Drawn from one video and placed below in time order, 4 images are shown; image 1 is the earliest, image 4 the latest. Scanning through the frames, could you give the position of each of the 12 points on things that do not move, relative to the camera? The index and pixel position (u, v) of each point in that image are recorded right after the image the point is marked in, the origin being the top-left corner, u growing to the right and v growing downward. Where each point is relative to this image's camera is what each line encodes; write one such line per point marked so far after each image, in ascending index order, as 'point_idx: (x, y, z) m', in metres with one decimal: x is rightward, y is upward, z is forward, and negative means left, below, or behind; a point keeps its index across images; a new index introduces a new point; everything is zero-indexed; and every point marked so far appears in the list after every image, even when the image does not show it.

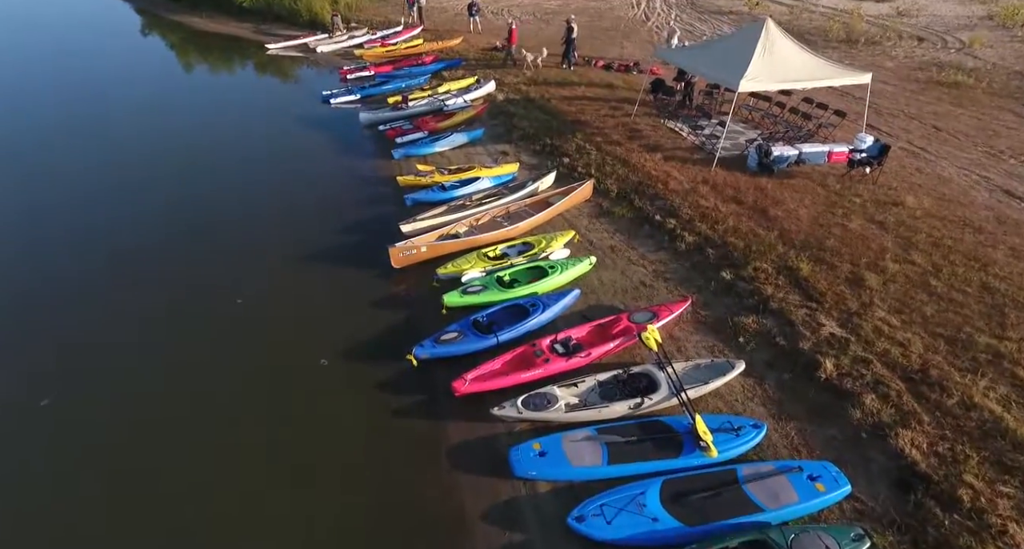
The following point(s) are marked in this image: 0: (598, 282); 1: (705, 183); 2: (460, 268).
0: (+2.0, -0.2, +13.2) m
1: (+5.7, +2.7, +16.6) m
2: (-1.2, +0.1, +13.3) m
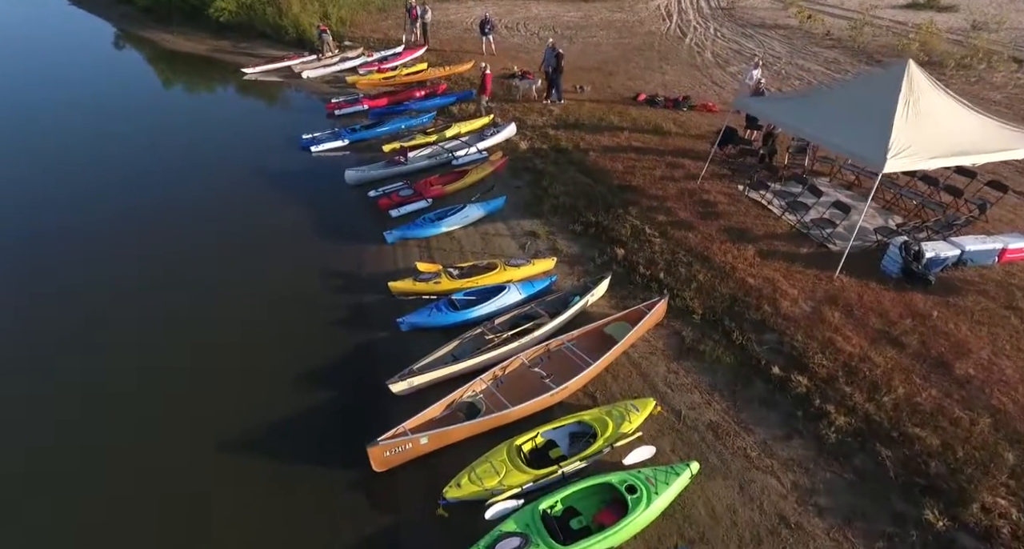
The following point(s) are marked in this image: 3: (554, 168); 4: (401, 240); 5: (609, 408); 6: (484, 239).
0: (+2.8, -3.4, +8.1) m
1: (+6.5, -0.6, +11.4) m
2: (-0.5, -3.1, +8.2) m
3: (+1.3, +3.4, +18.1) m
4: (-3.0, +0.9, +15.5) m
5: (+1.6, -2.3, +9.5) m
6: (-0.8, +1.0, +15.3) m
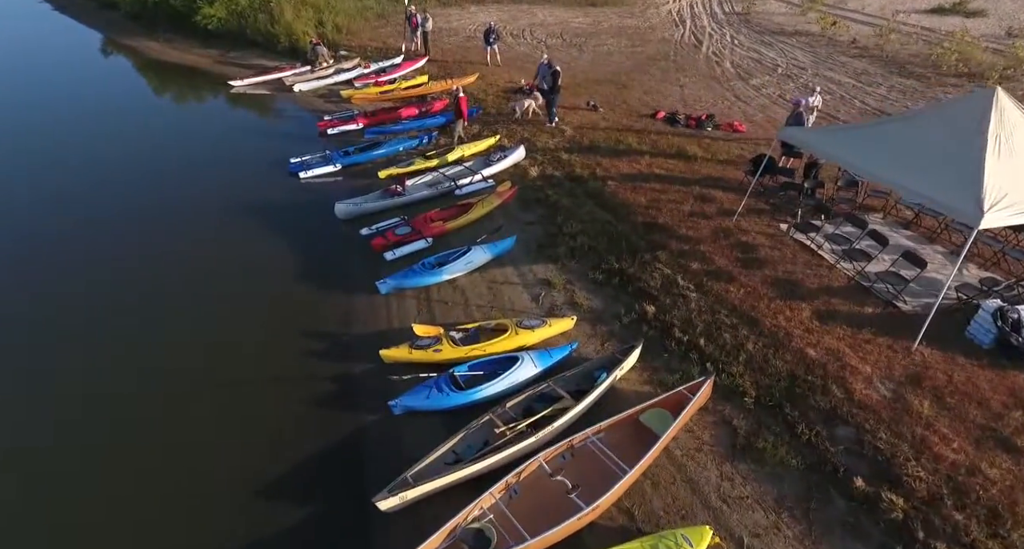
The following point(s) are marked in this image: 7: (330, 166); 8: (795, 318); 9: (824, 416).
0: (+3.1, -4.7, +6.1) m
1: (+6.7, -1.8, +9.4) m
2: (-0.2, -4.4, +6.2) m
3: (+1.6, +2.1, +16.1) m
4: (-2.8, -0.4, +13.5) m
5: (+1.9, -3.5, +7.5) m
6: (-0.5, -0.3, +13.4) m
7: (-6.4, +3.8, +19.8) m
8: (+5.5, -0.9, +11.1) m
9: (+5.0, -2.3, +9.1) m
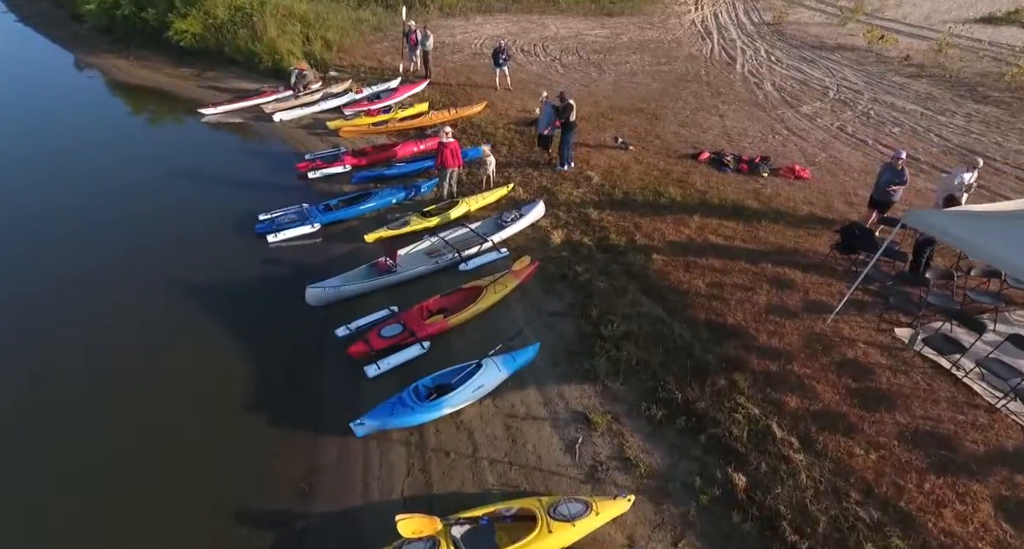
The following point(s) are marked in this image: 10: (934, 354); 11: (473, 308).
0: (+3.5, -7.0, +2.3) m
1: (+7.2, -4.1, +5.6) m
2: (+0.2, -6.7, +2.5) m
3: (+2.1, -0.2, +12.5) m
4: (-2.3, -2.7, +9.8) m
5: (+2.3, -5.8, +3.7) m
6: (0.0, -2.7, +9.7) m
7: (-5.9, +1.4, +16.2) m
8: (+6.0, -3.2, +7.3) m
9: (+5.4, -4.6, +5.4) m
10: (+7.3, -1.5, +9.6) m
11: (-0.8, -0.7, +12.1) m
